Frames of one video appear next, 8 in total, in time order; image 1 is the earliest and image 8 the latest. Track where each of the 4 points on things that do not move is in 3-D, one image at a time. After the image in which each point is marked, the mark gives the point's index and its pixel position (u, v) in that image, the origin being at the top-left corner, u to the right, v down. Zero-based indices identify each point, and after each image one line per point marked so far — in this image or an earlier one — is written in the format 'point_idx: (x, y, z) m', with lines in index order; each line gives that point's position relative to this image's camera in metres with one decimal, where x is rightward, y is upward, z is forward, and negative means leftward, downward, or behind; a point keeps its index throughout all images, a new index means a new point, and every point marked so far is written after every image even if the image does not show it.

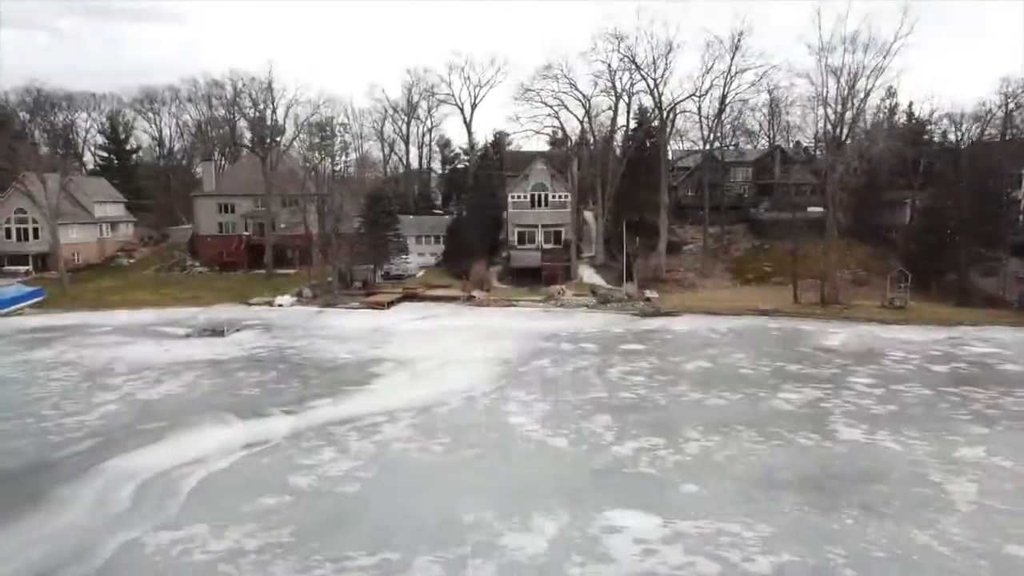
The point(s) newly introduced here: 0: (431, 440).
0: (-2.2, -4.1, +17.2) m
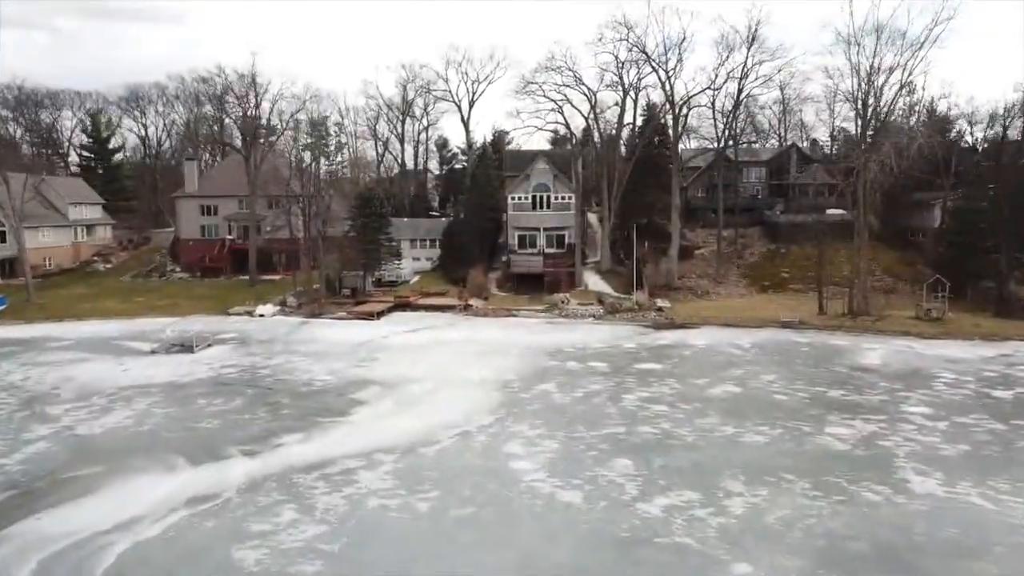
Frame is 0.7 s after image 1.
0: (-2.1, -4.6, +14.2) m
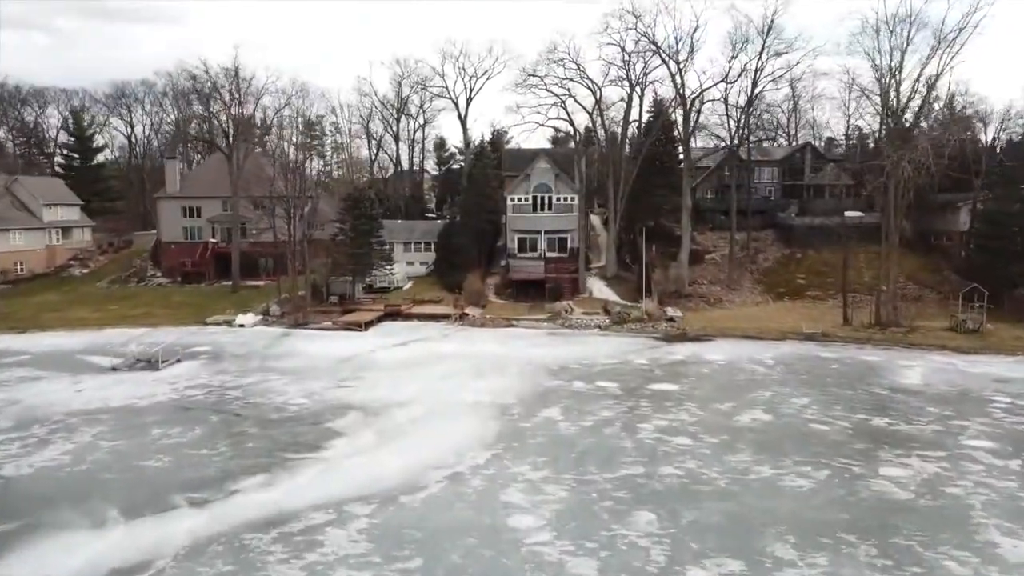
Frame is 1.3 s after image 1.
0: (-2.1, -5.0, +11.5) m
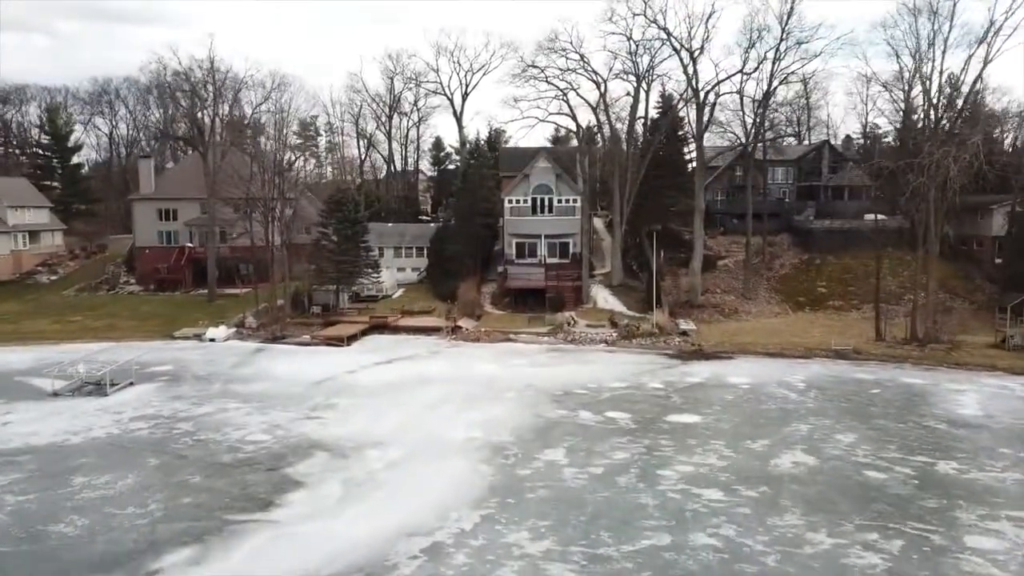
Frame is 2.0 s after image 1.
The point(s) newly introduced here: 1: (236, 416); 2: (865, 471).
0: (-2.2, -5.4, +8.5) m
1: (-8.6, -4.0, +19.9) m
2: (+8.5, -4.4, +15.4) m
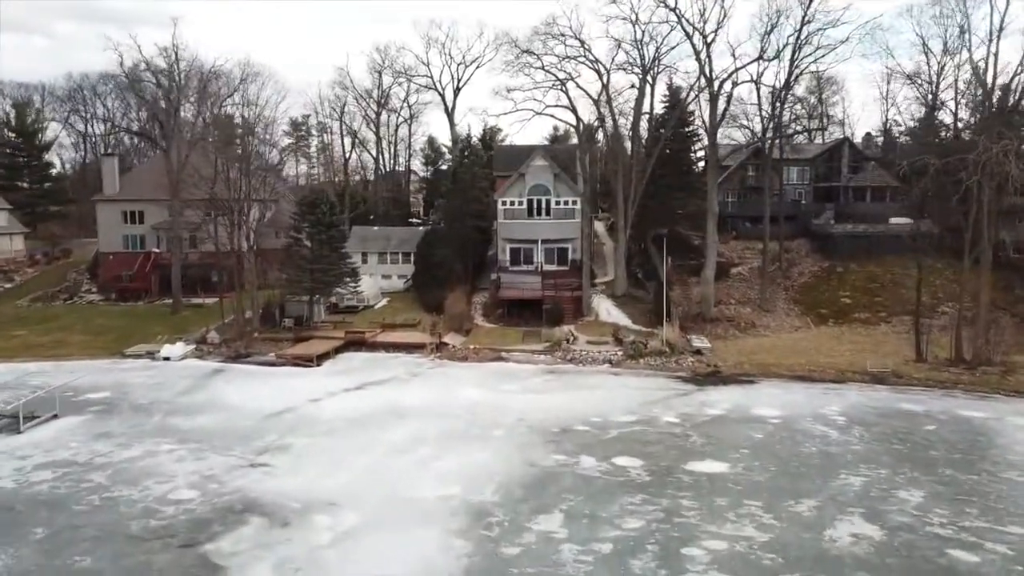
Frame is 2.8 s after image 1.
0: (-2.6, -5.9, +5.0) m
1: (-8.9, -4.5, +16.4) m
2: (+8.2, -4.9, +12.0) m
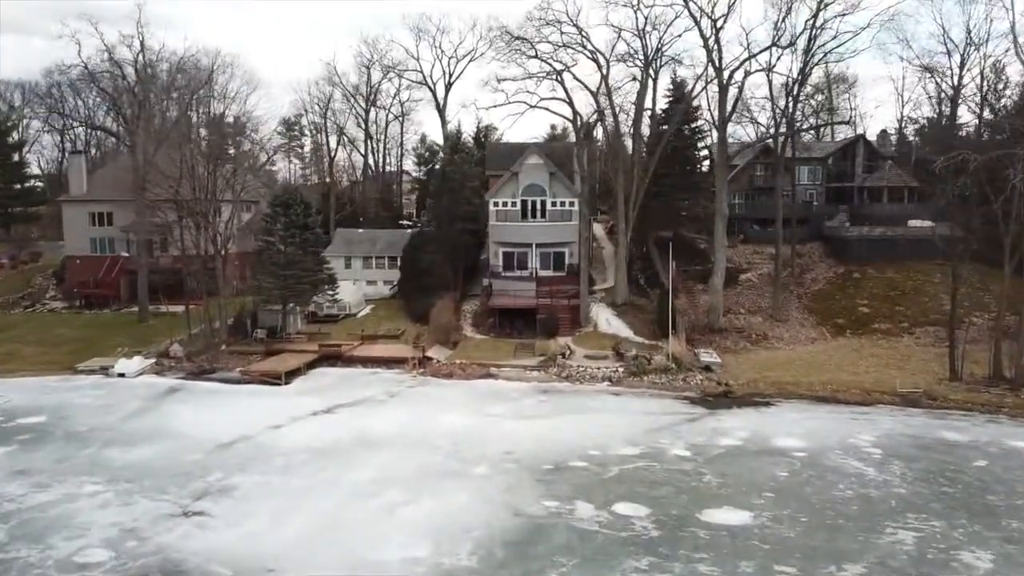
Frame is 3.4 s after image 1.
0: (-2.9, -6.2, +2.5) m
1: (-9.3, -4.8, +13.8) m
2: (+7.8, -5.2, +9.4) m
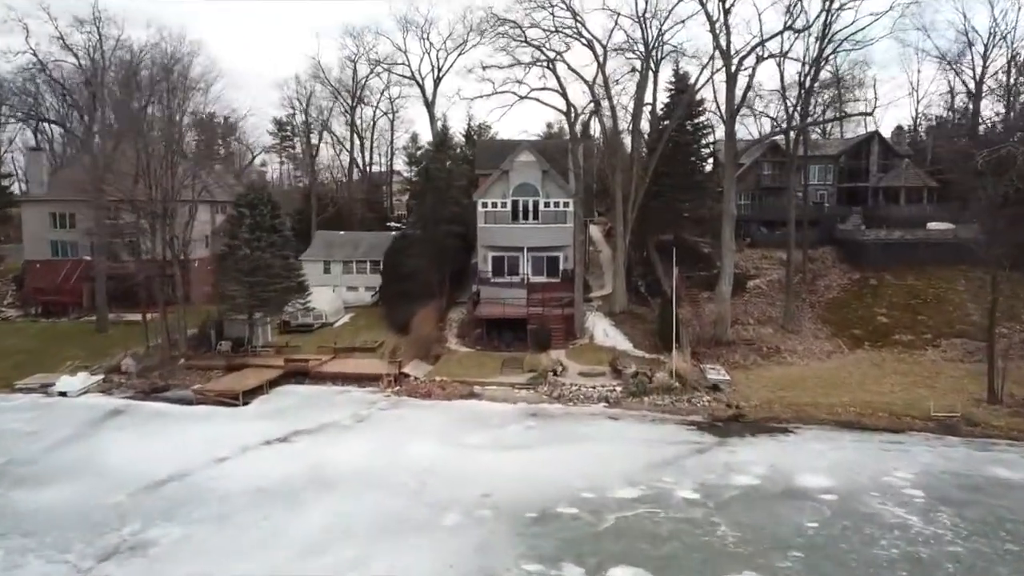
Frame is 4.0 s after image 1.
0: (-3.4, -6.4, -0.1) m
1: (-9.8, -5.1, +11.3) m
2: (+7.4, -5.5, +6.9) m
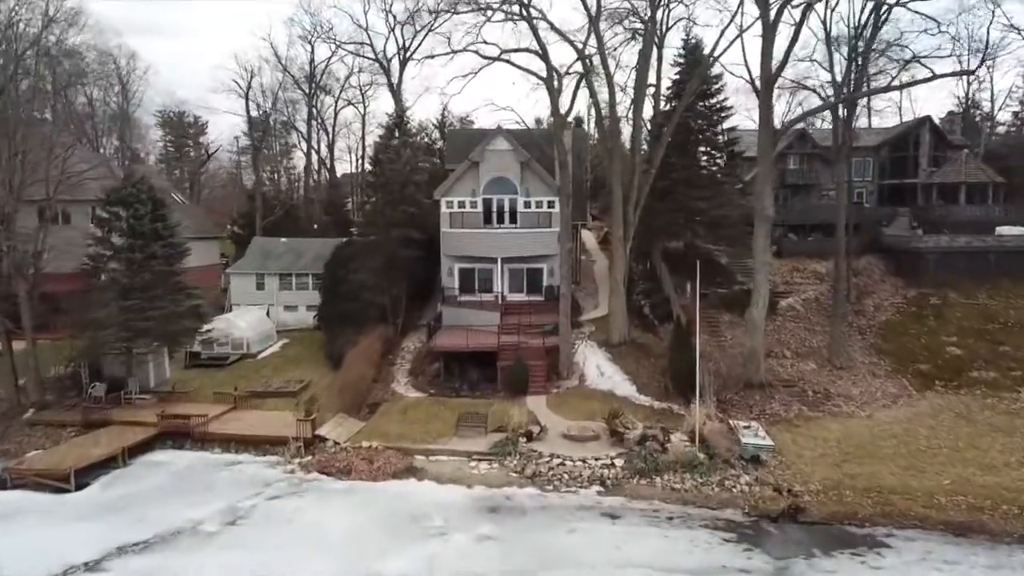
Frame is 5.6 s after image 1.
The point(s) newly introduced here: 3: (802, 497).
0: (-4.4, -7.0, -6.7) m
1: (-10.8, -5.7, +4.7) m
2: (+6.4, -6.1, +0.4) m
3: (+6.4, -4.5, +13.9) m
